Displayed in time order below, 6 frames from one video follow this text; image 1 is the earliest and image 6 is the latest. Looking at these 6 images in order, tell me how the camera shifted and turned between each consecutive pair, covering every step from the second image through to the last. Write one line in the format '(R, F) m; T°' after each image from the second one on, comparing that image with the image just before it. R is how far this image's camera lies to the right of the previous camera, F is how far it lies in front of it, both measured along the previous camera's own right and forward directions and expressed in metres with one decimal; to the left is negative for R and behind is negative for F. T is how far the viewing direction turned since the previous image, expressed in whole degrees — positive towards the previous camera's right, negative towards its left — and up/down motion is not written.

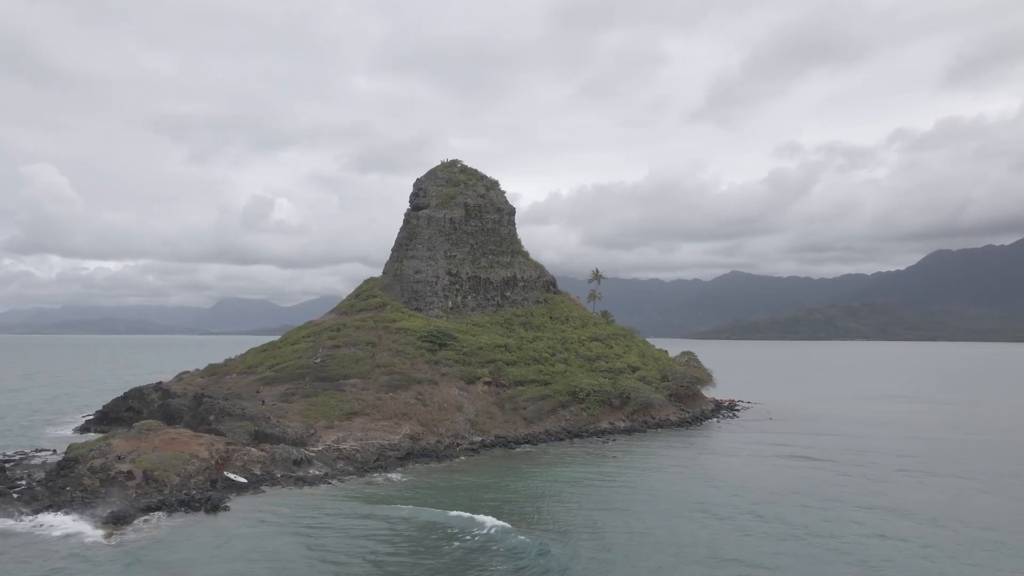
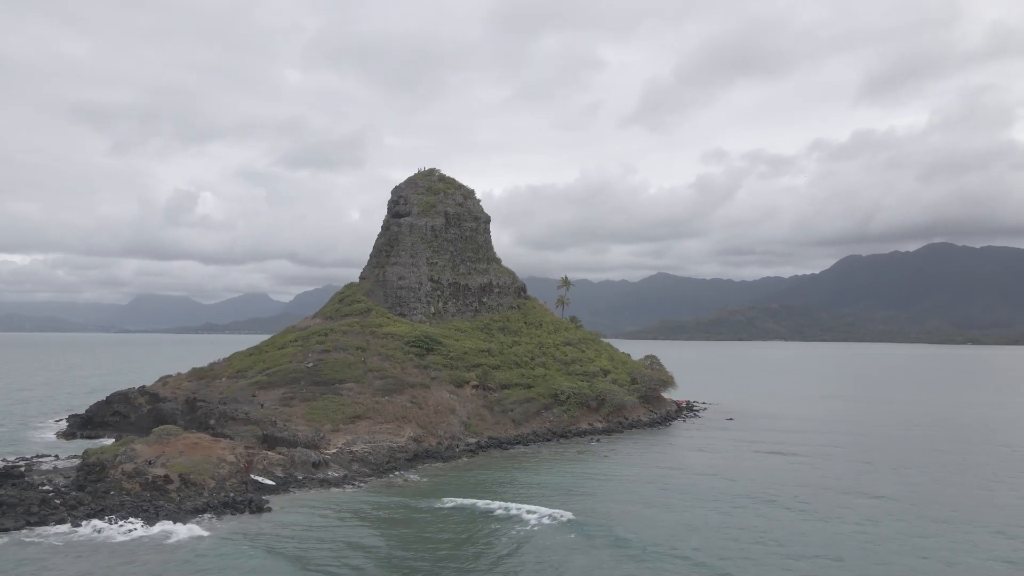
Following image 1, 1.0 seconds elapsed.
(-5.1, -2.9) m; +6°
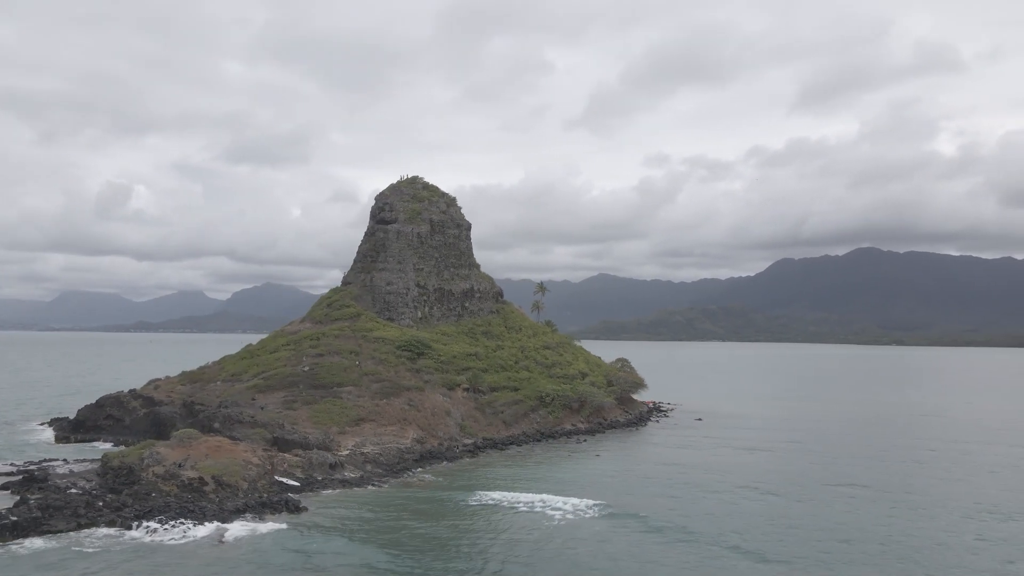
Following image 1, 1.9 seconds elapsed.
(-4.4, -2.8) m; +5°
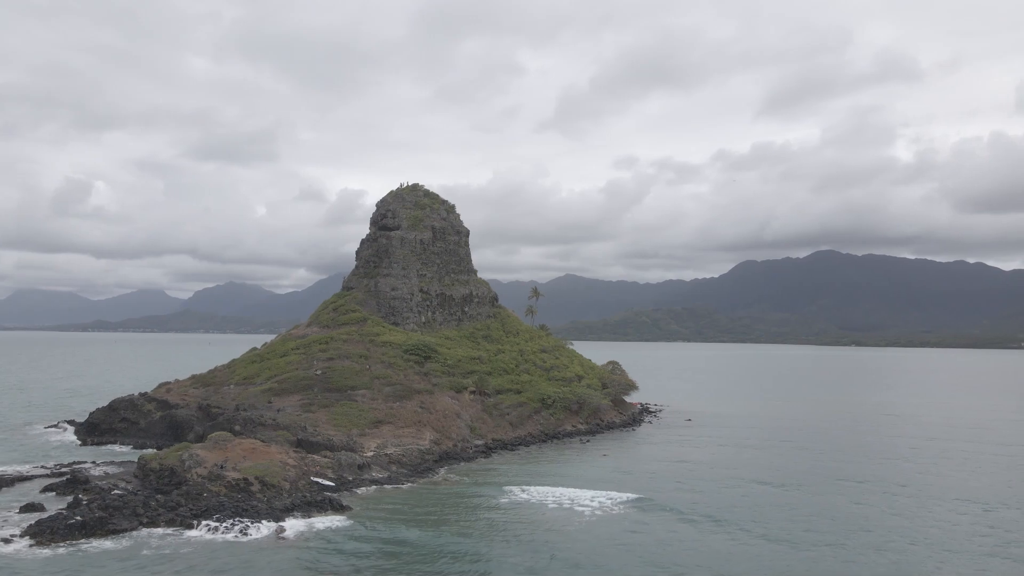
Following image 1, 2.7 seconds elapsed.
(-3.7, -2.5) m; +3°
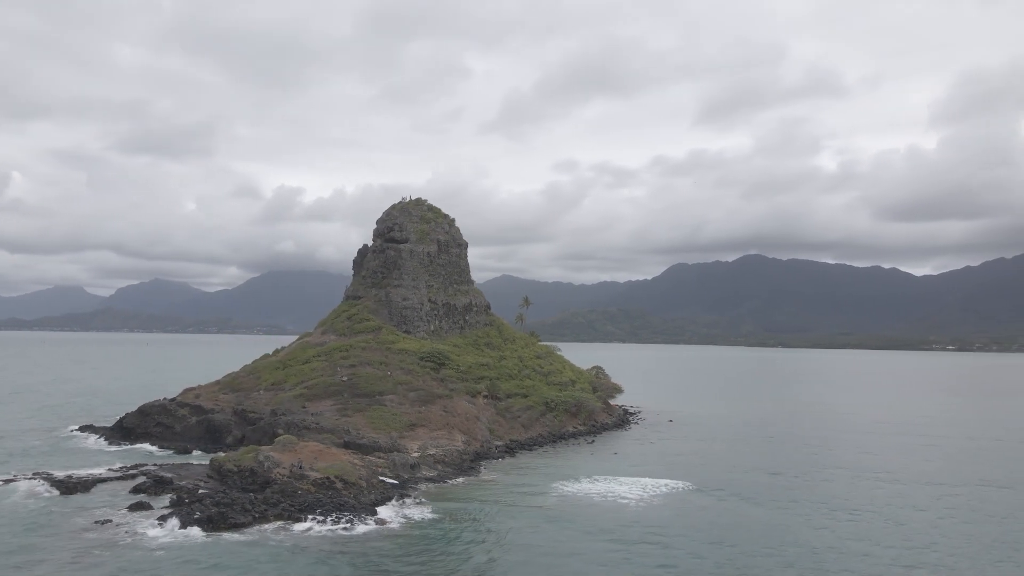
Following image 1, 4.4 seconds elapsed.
(-7.8, -5.3) m; +5°
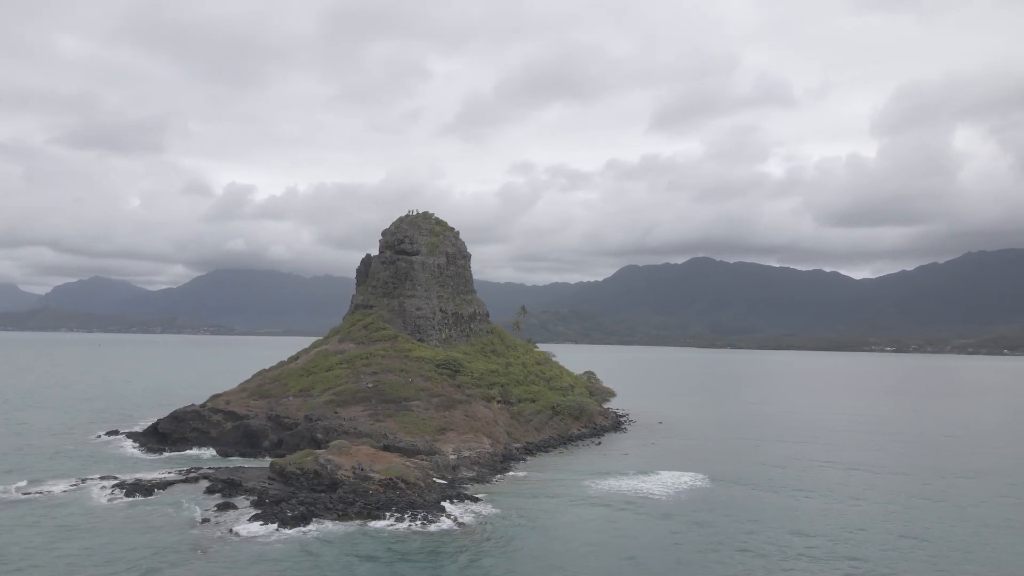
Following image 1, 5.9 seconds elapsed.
(-6.6, -4.8) m; +4°
